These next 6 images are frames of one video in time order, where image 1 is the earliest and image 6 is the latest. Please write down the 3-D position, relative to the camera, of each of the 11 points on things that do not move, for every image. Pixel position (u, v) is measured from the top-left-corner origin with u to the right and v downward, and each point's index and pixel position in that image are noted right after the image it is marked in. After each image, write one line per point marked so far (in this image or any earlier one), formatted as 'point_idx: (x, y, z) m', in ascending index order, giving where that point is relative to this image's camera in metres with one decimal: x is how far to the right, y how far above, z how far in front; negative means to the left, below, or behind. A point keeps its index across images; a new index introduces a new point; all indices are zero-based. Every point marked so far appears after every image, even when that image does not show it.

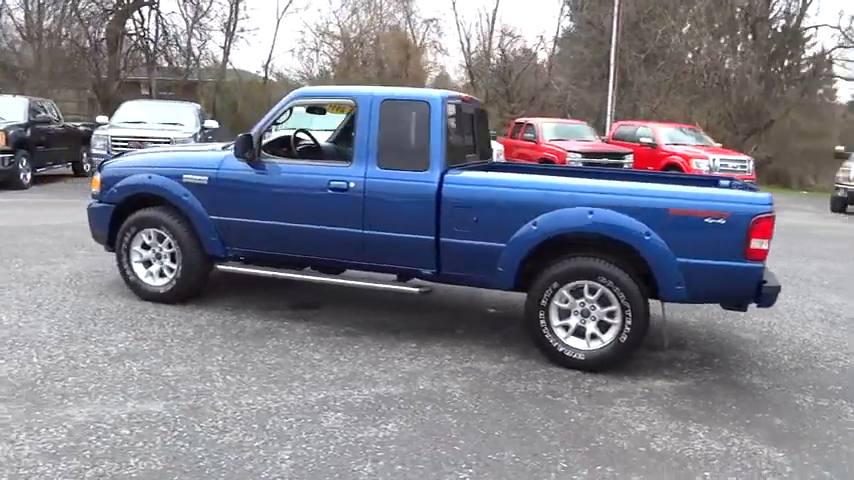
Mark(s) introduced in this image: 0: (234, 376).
0: (-1.3, -0.9, +4.4) m
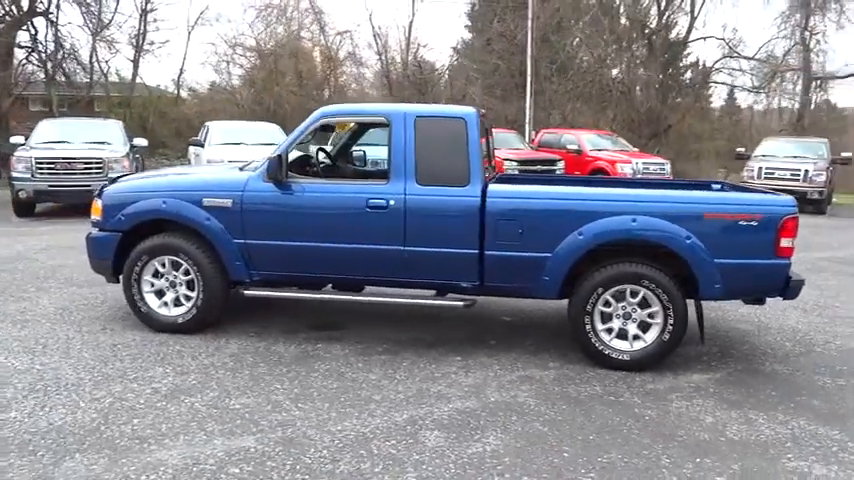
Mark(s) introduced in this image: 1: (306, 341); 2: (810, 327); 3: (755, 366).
0: (-0.8, -1.1, +4.3) m
1: (-1.0, -0.9, +5.6) m
2: (+3.8, -0.9, +6.6) m
3: (+2.7, -1.0, +5.3) m
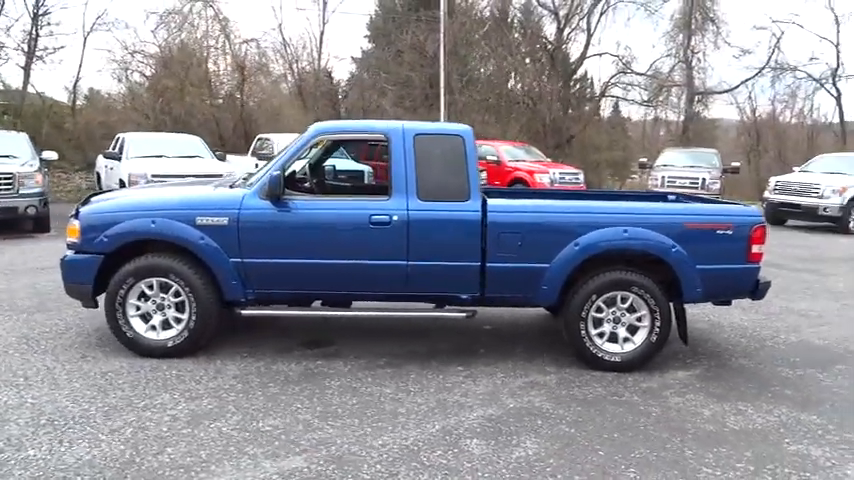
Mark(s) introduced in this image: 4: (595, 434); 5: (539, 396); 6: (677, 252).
0: (-0.6, -1.2, +4.3) m
1: (-1.0, -1.0, +5.6) m
2: (+3.6, -0.9, +7.3) m
3: (+2.7, -1.1, +5.9) m
4: (+1.1, -1.2, +4.2) m
5: (+0.8, -1.2, +4.9) m
6: (+2.0, -0.1, +5.3) m
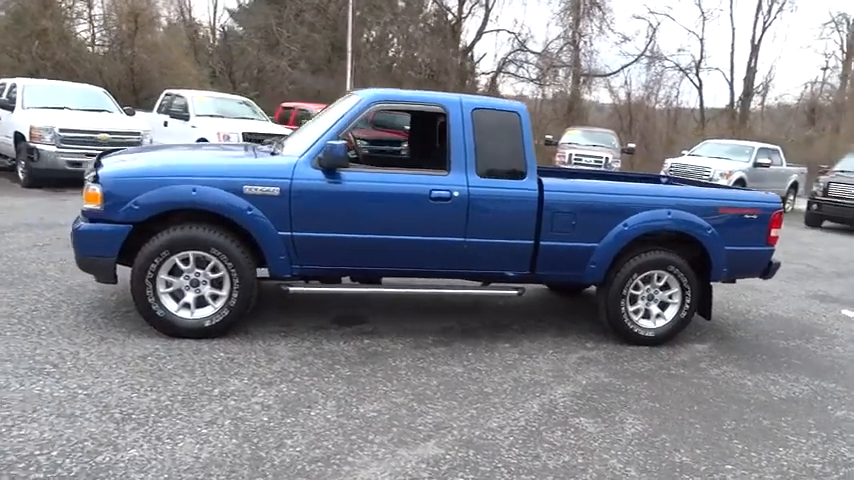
0: (0.0, -1.0, +4.2) m
1: (-0.6, -0.8, +5.3) m
2: (+3.6, -0.7, +7.9) m
3: (+2.9, -0.9, +6.4) m
4: (+1.7, -1.1, +4.5) m
5: (+1.3, -1.0, +5.0) m
6: (+2.4, +0.1, +5.6) m
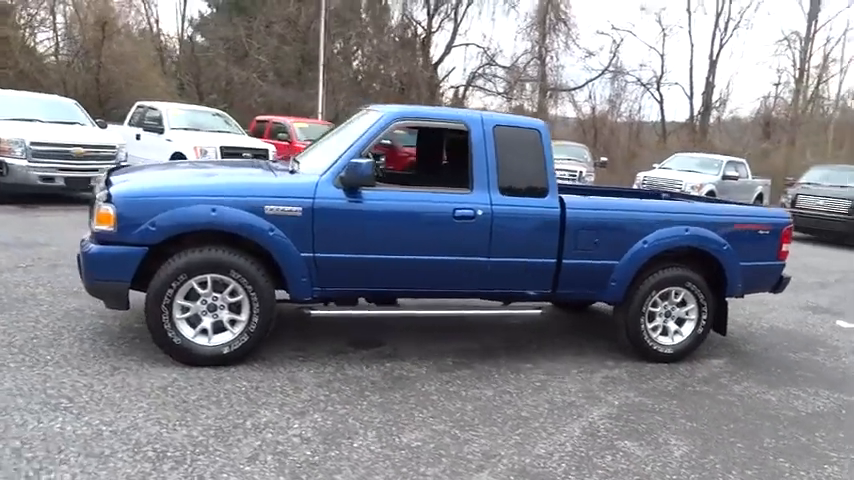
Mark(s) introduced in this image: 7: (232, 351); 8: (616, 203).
0: (+0.3, -1.2, +4.1) m
1: (-0.5, -0.9, +5.2) m
2: (+3.6, -0.9, +8.0) m
3: (+3.0, -1.1, +6.4) m
4: (+1.9, -1.3, +4.4) m
5: (+1.5, -1.1, +5.0) m
6: (+2.6, -0.1, +5.7) m
7: (-1.4, -0.8, +4.7) m
8: (+1.6, +0.3, +5.4) m
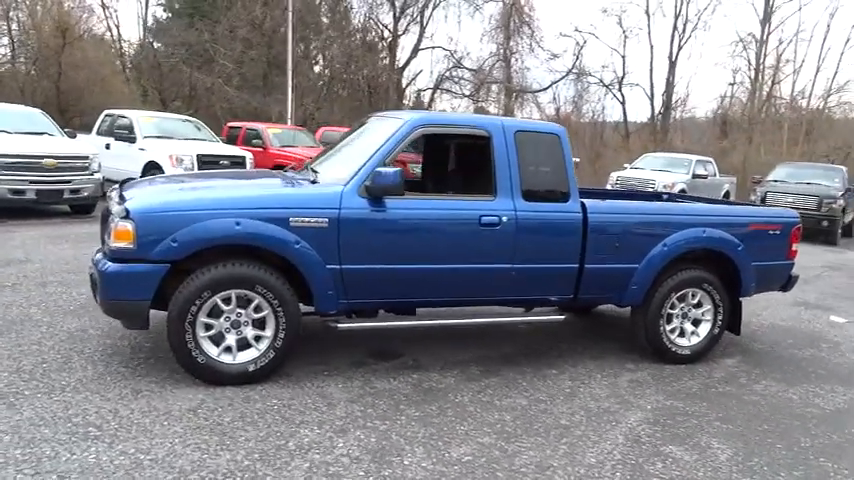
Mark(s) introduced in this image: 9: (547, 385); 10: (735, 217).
0: (+0.6, -1.2, +4.0) m
1: (-0.2, -1.0, +5.1) m
2: (+3.6, -0.9, +8.1) m
3: (+3.2, -1.1, +6.5) m
4: (+2.2, -1.3, +4.5) m
5: (+1.7, -1.2, +5.0) m
6: (+2.7, -0.1, +5.7) m
7: (-1.2, -0.9, +4.6) m
8: (+1.7, +0.3, +5.4) m
9: (+0.9, -1.1, +5.0) m
10: (+2.7, +0.2, +5.8) m
